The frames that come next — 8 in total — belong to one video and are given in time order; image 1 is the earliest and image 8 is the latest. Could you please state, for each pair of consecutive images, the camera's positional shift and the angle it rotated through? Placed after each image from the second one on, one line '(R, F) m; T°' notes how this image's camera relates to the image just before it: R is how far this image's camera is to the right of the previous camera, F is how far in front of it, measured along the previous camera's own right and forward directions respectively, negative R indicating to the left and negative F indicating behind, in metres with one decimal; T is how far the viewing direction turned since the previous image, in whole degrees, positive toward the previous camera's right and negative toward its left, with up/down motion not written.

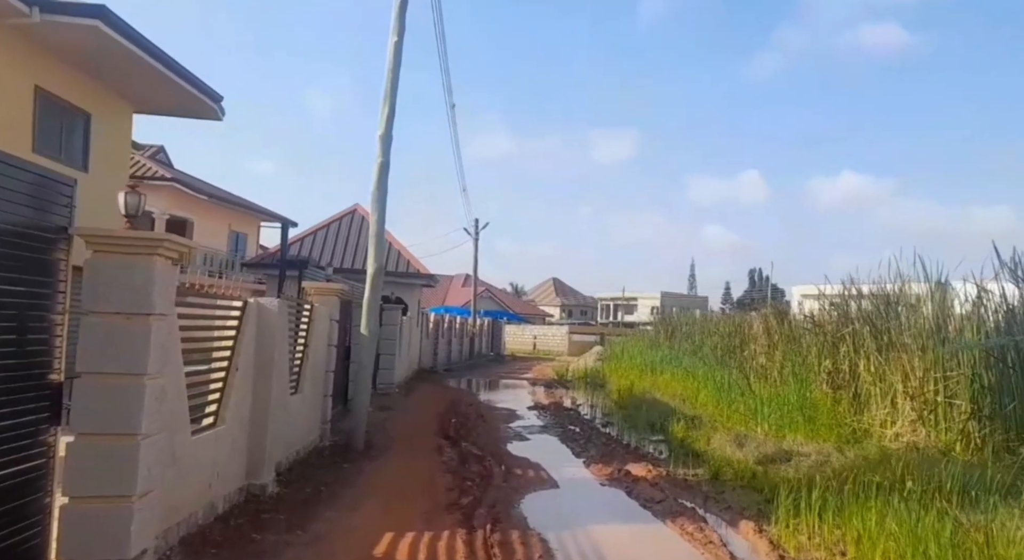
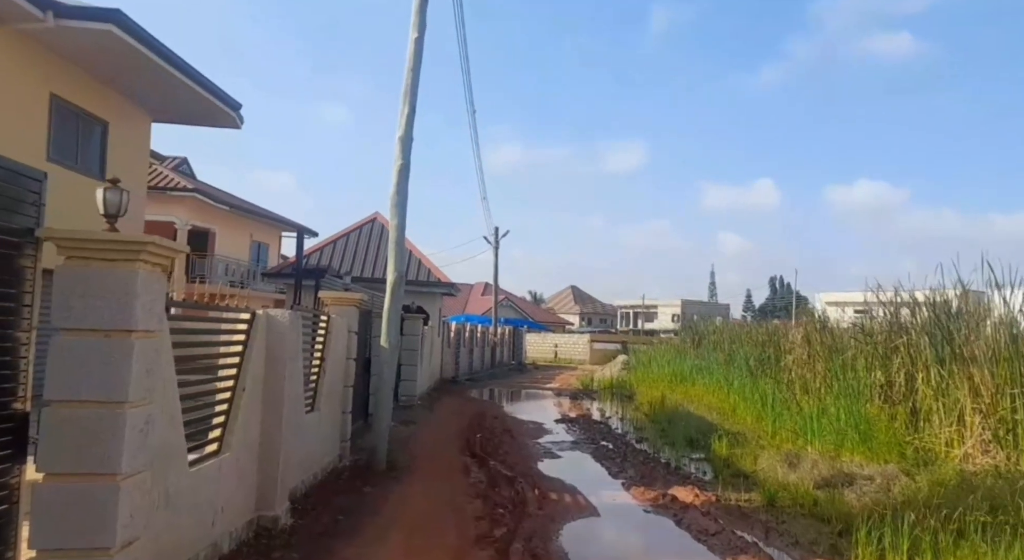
(-0.1, +0.6) m; -1°
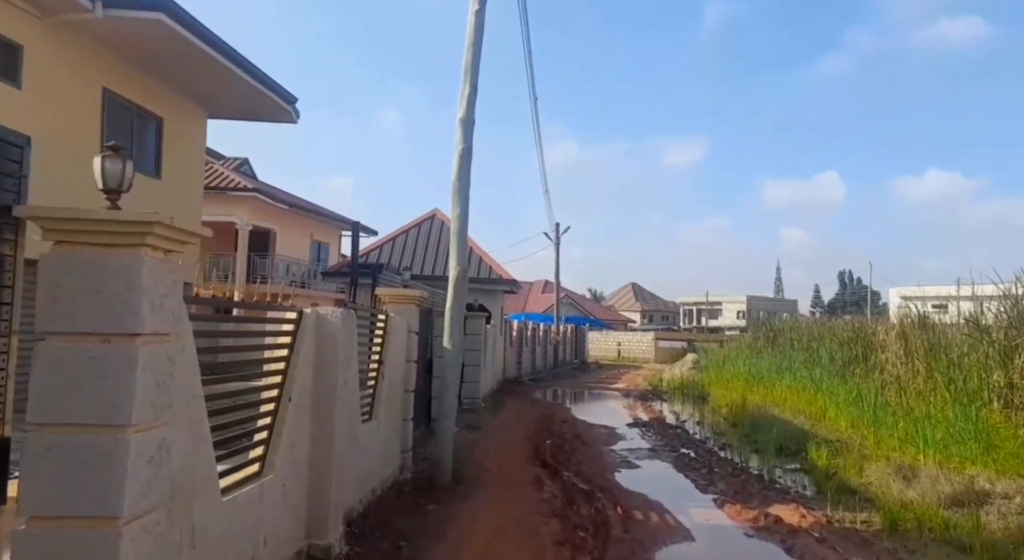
(-0.2, +0.8) m; -5°
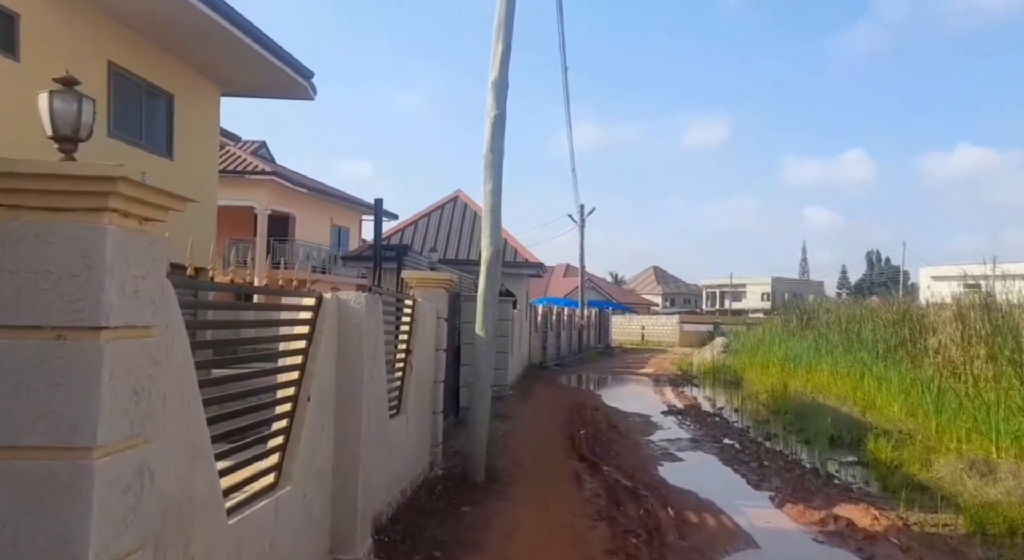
(-0.2, +0.6) m; -2°
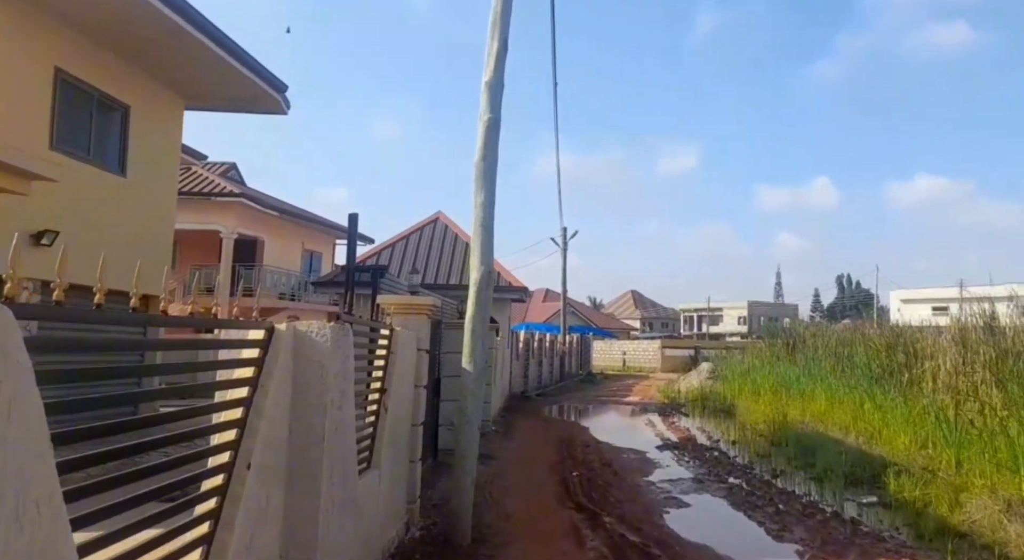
(-0.1, +0.9) m; +2°
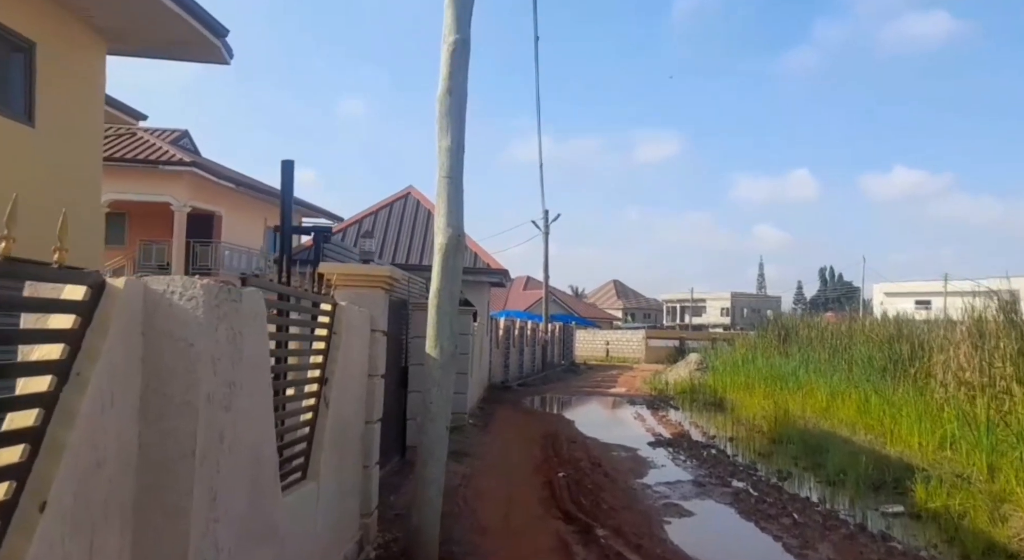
(0.0, +1.2) m; +1°
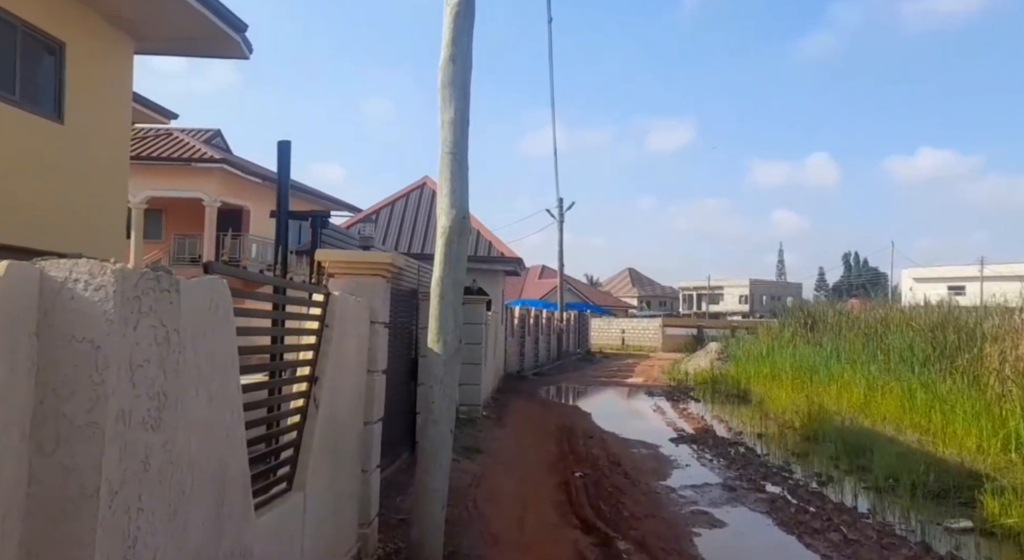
(0.0, +0.6) m; -1°
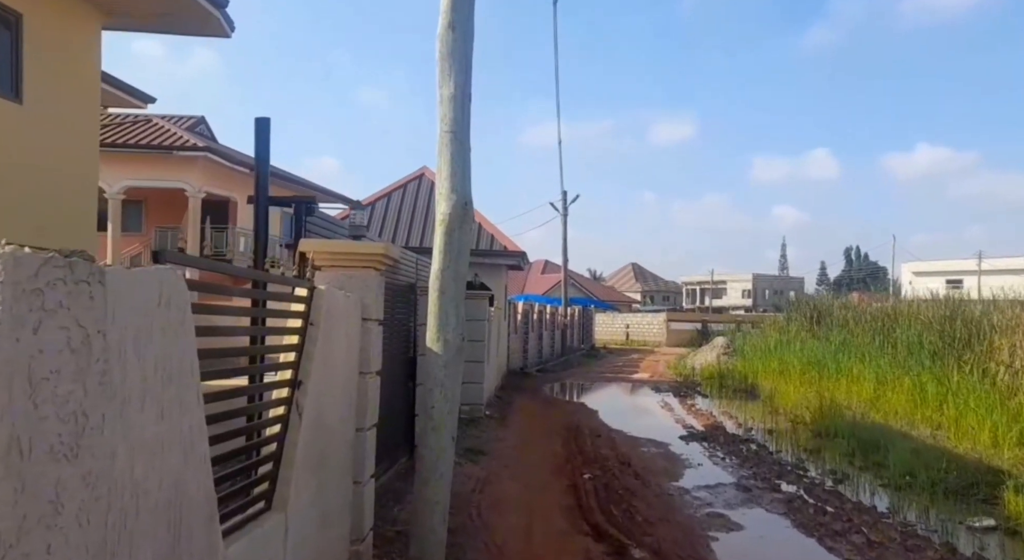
(0.0, +0.3) m; 0°
